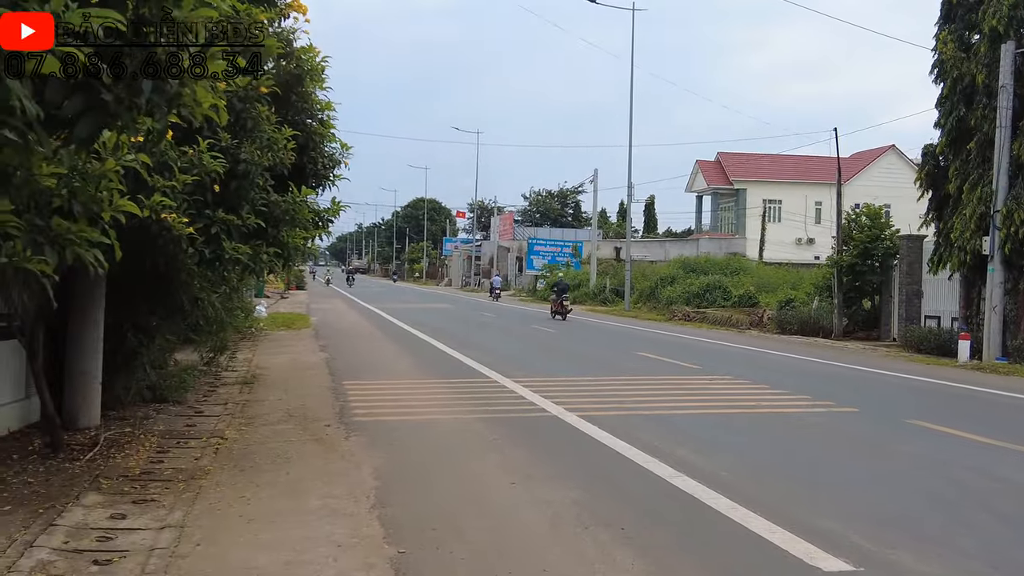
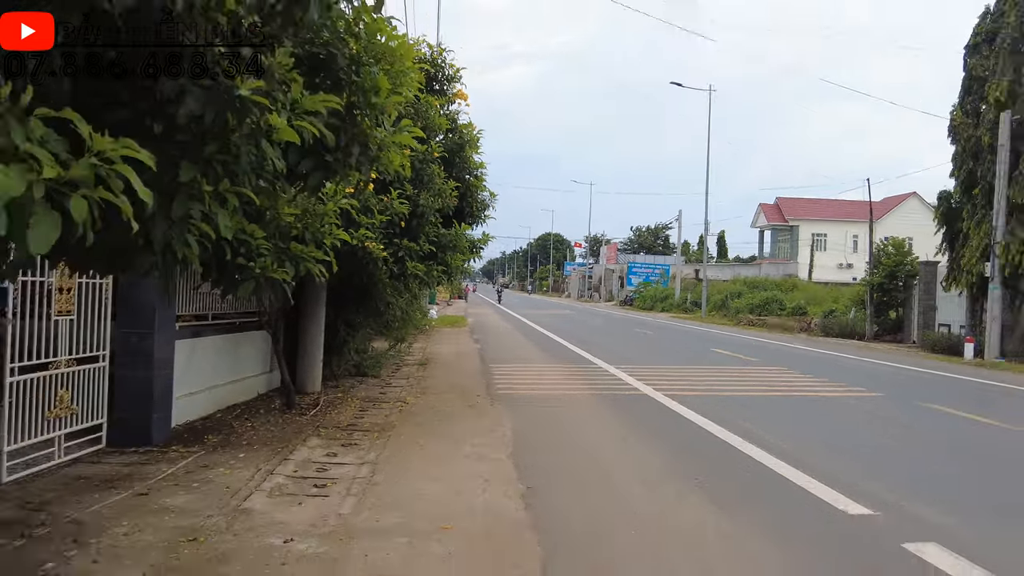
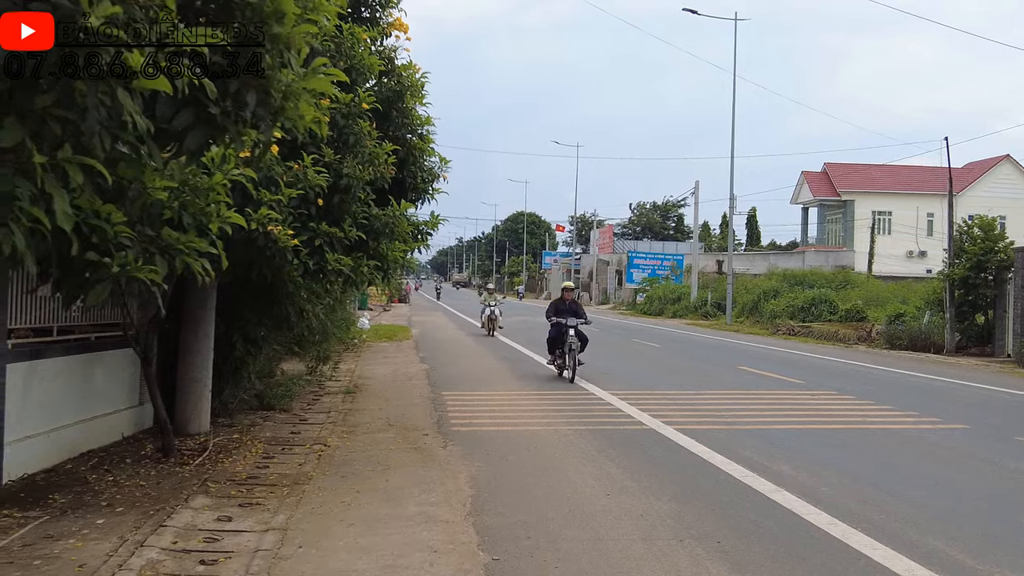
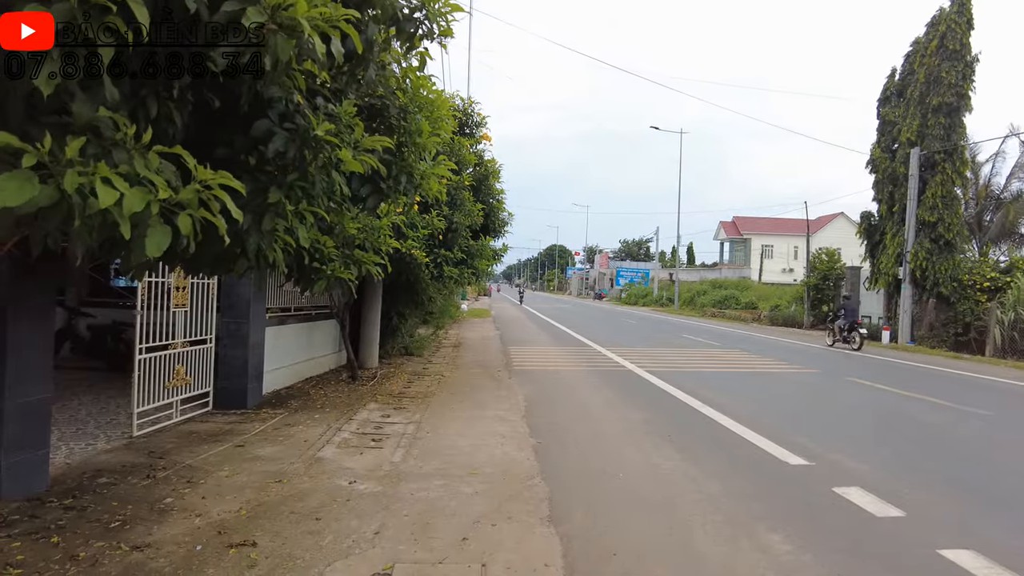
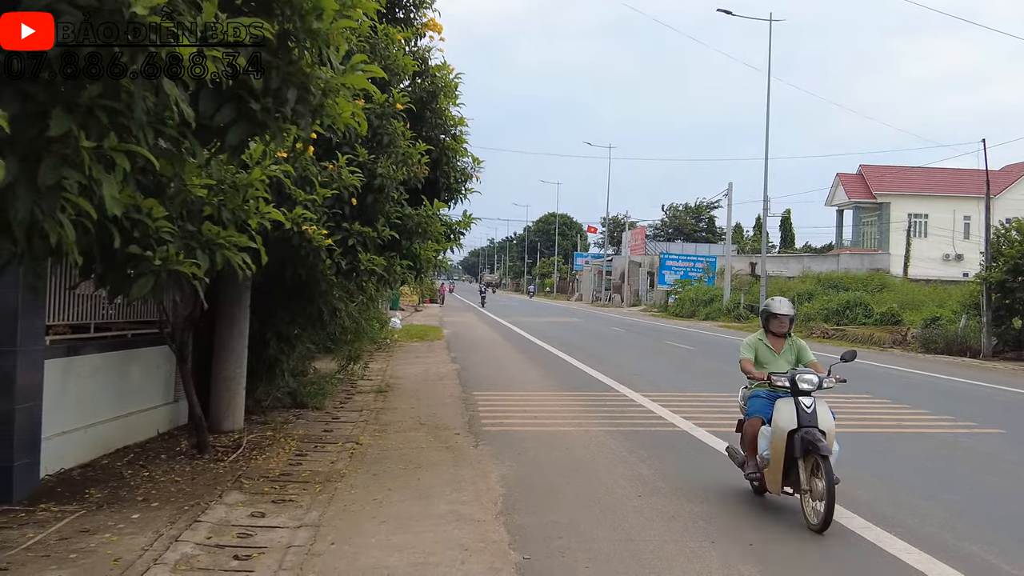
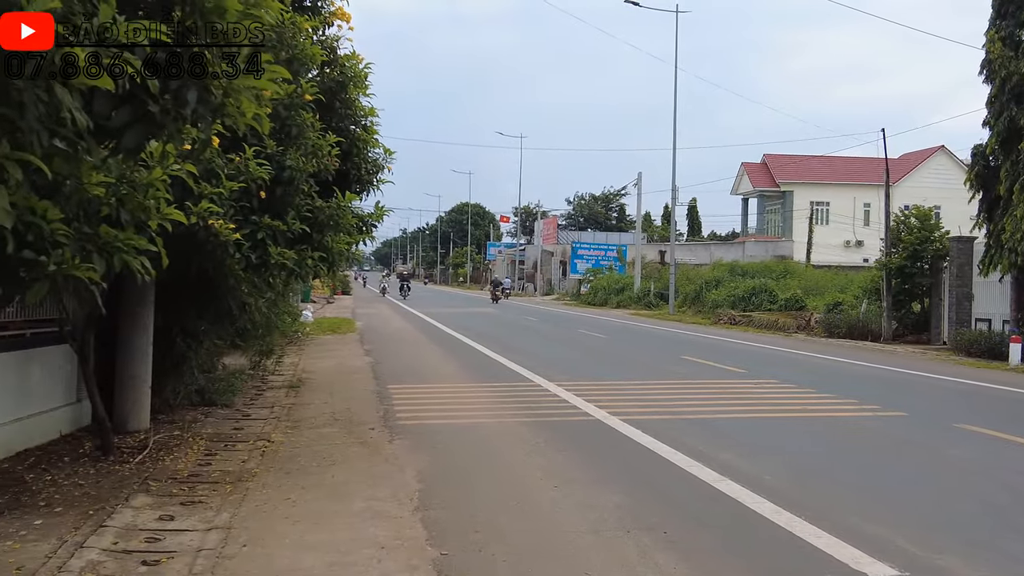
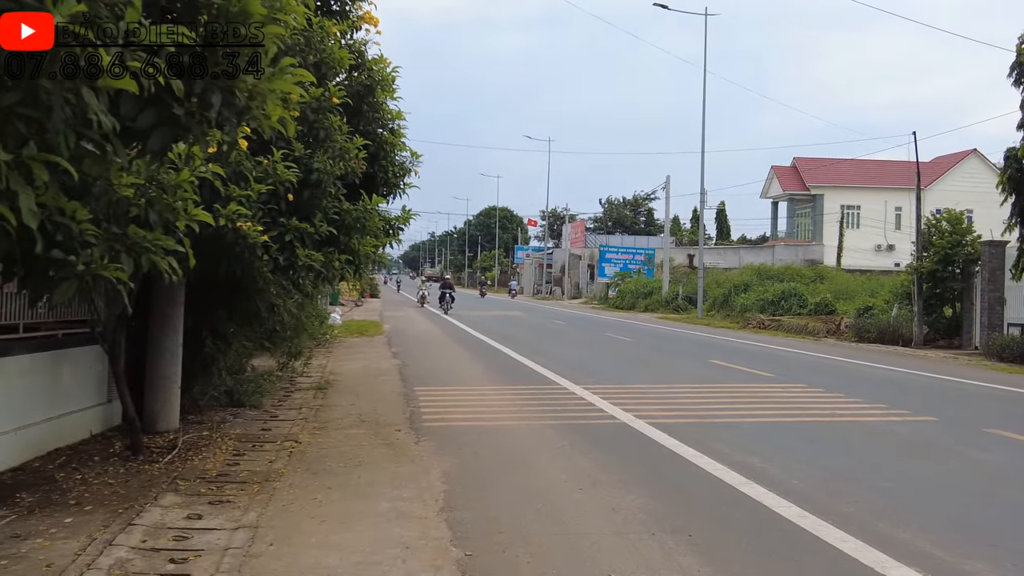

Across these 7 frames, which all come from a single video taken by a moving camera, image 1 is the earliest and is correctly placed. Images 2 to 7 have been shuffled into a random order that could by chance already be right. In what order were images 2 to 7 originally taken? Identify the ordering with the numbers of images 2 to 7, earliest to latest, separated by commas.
6, 7, 3, 5, 2, 4
